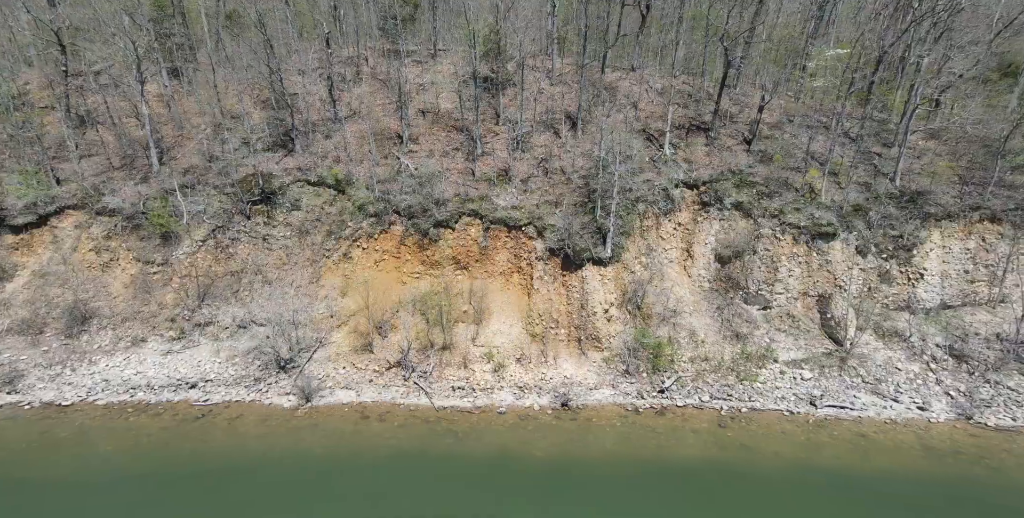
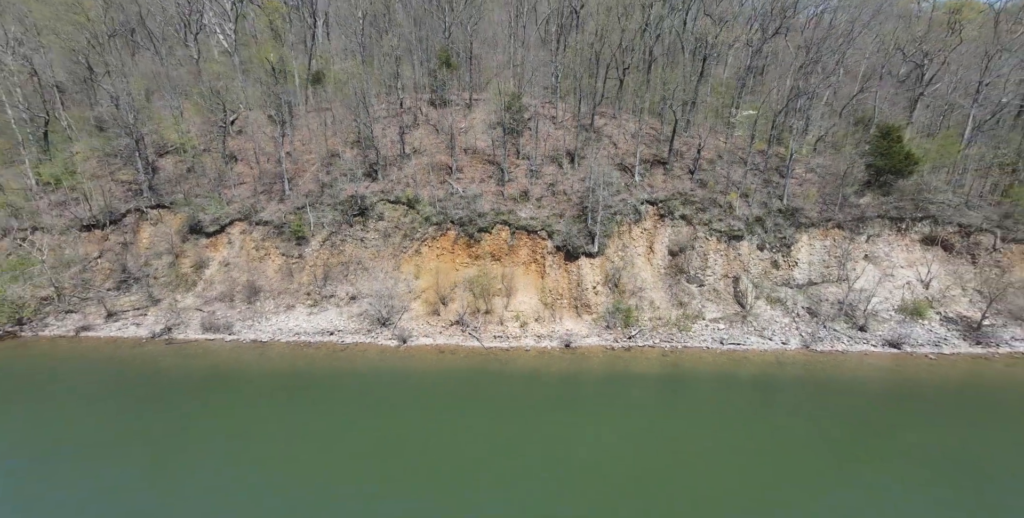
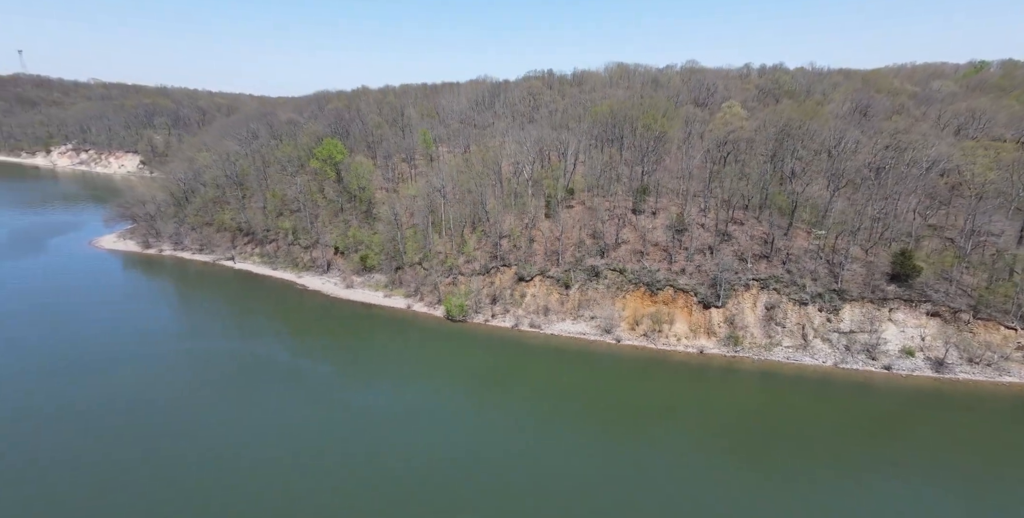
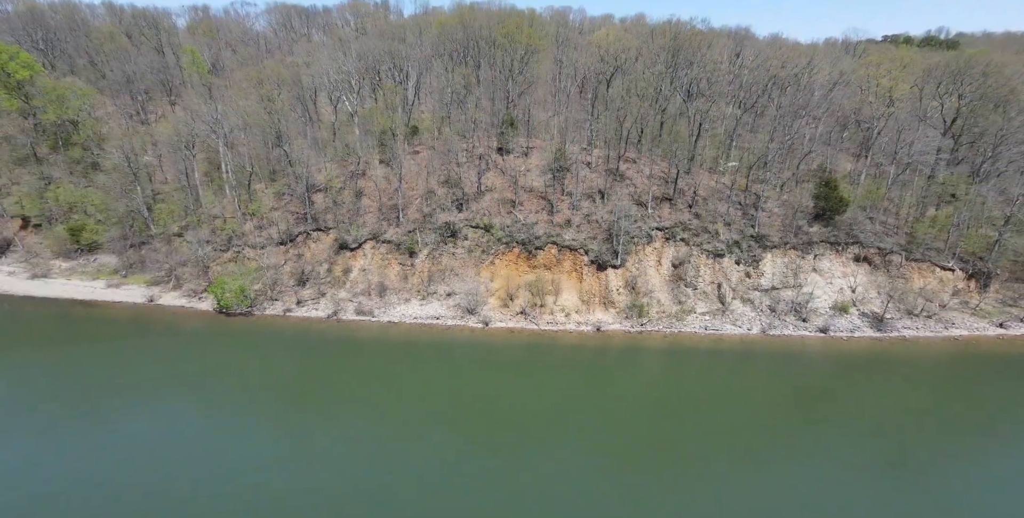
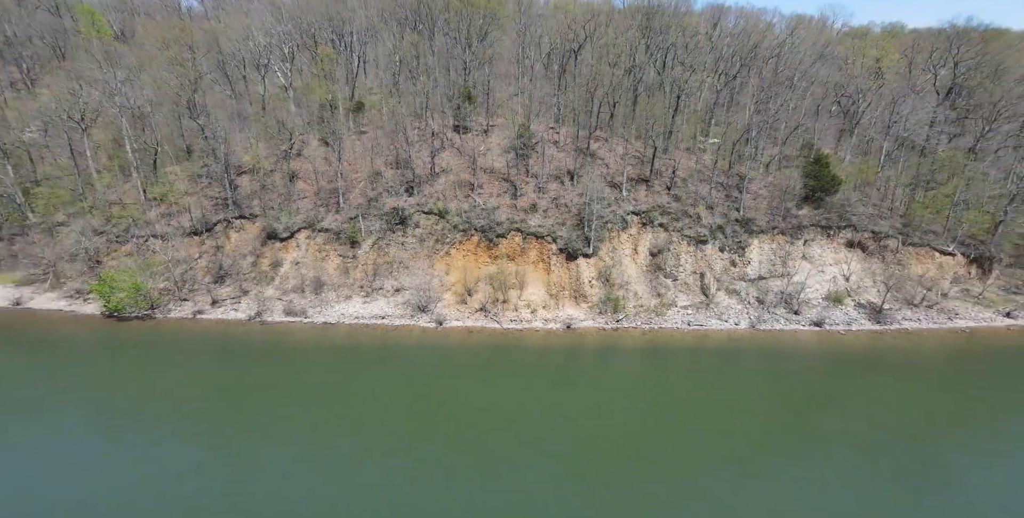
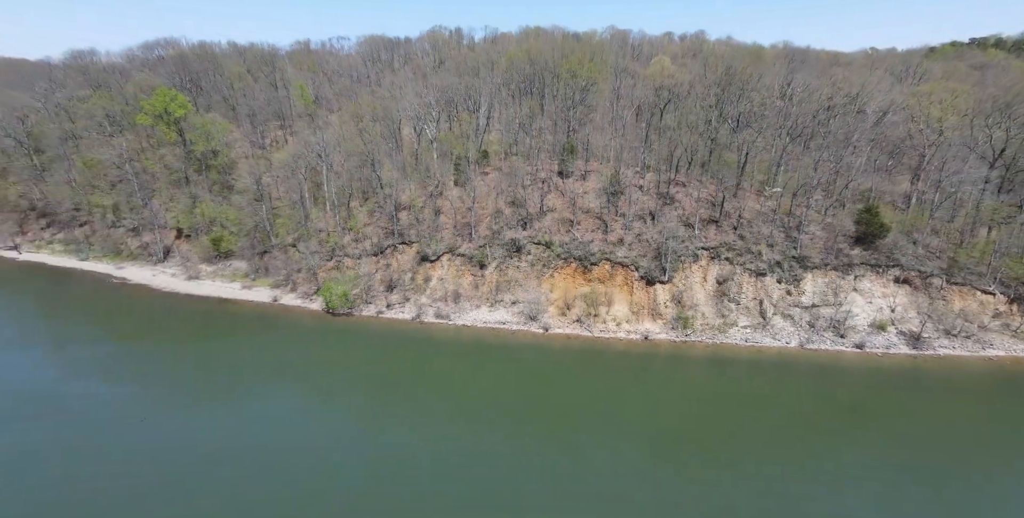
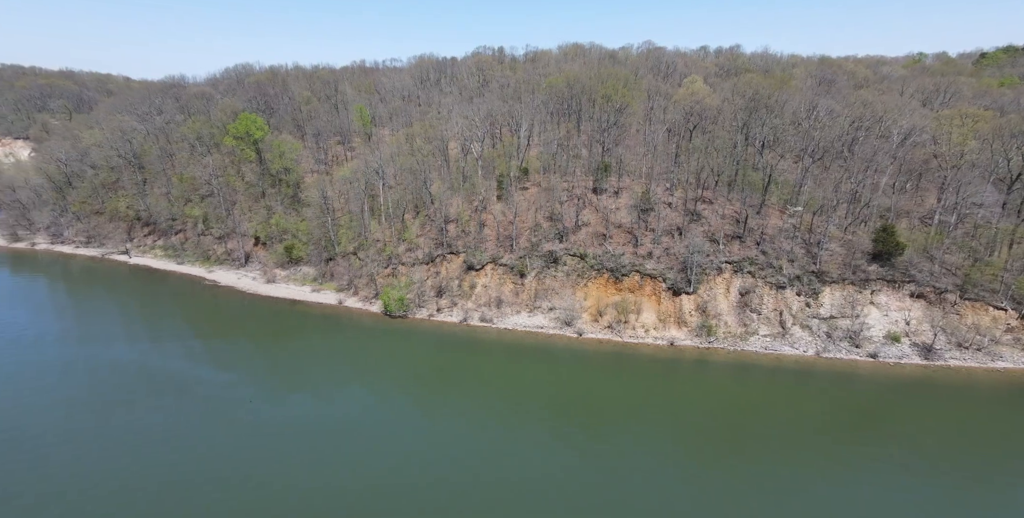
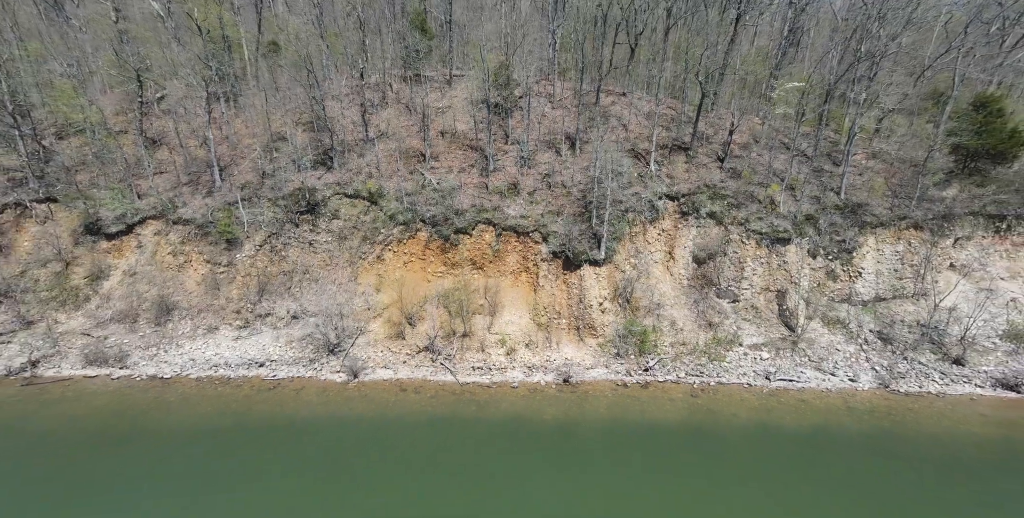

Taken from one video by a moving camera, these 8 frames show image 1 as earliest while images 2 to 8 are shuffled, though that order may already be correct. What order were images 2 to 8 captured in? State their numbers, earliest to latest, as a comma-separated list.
8, 2, 5, 4, 6, 7, 3
